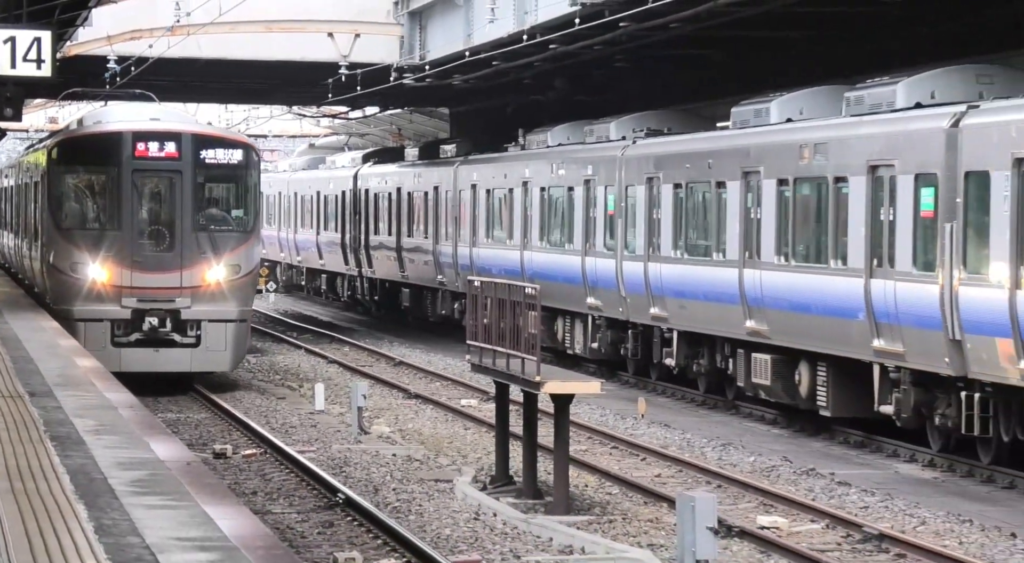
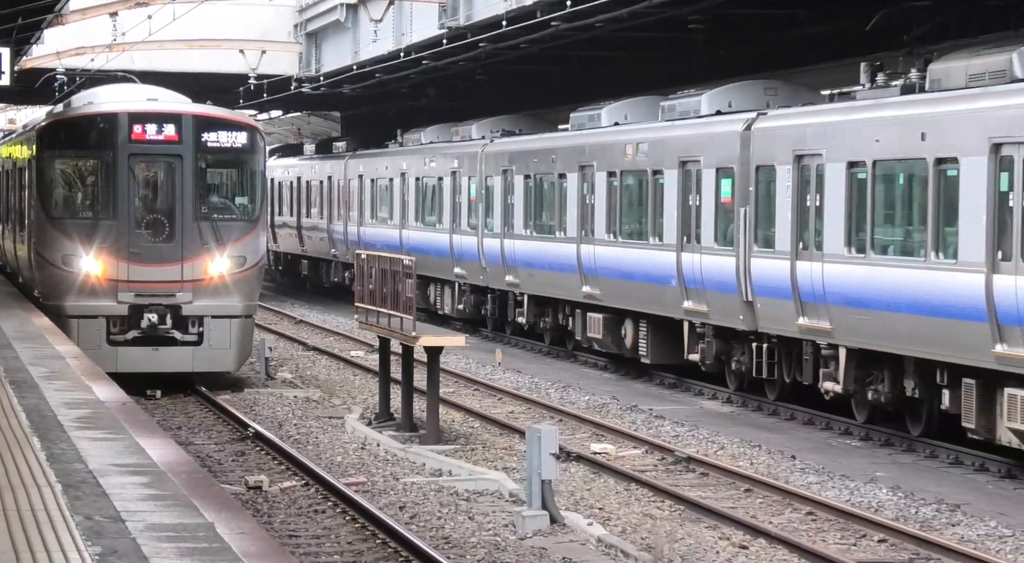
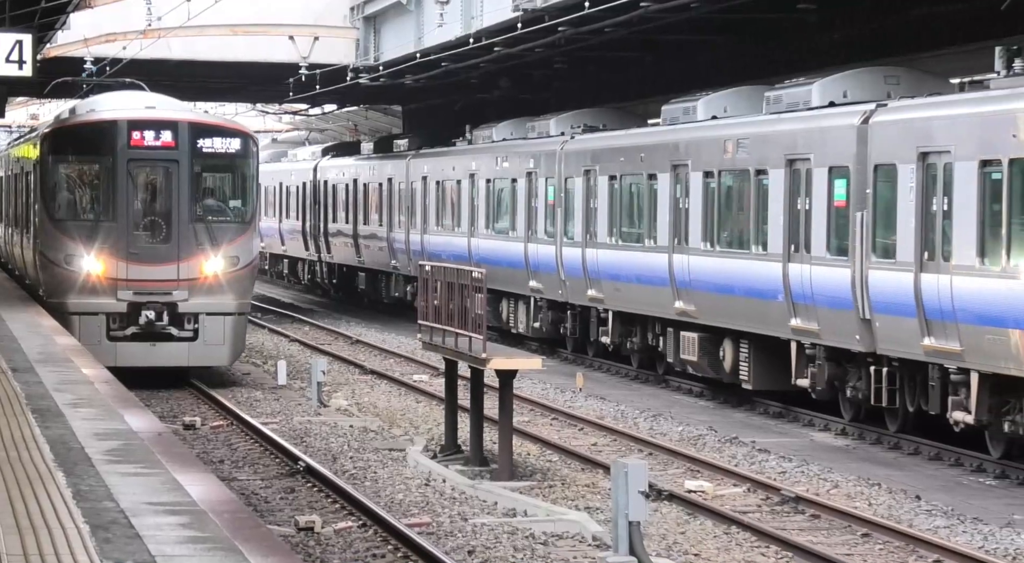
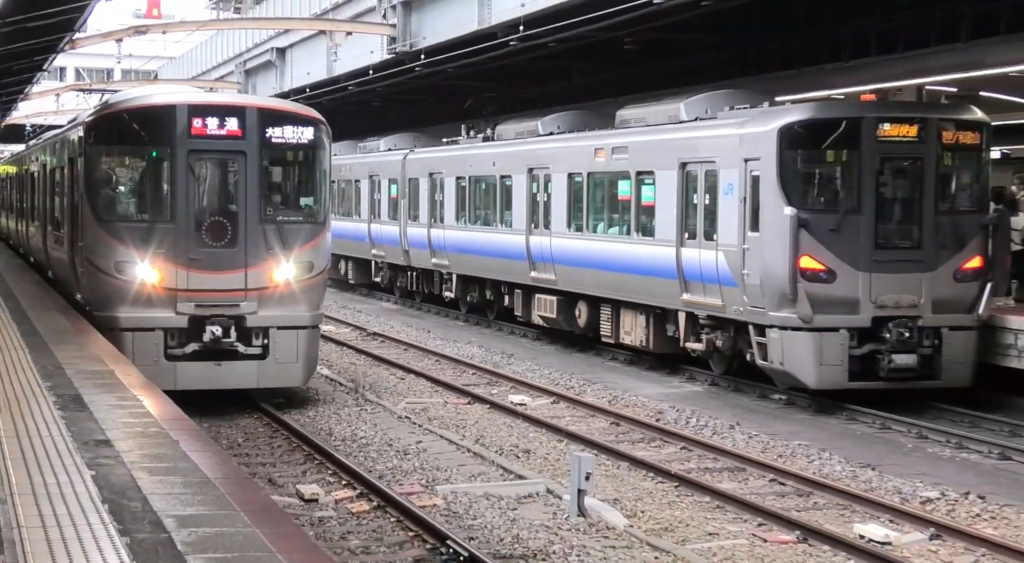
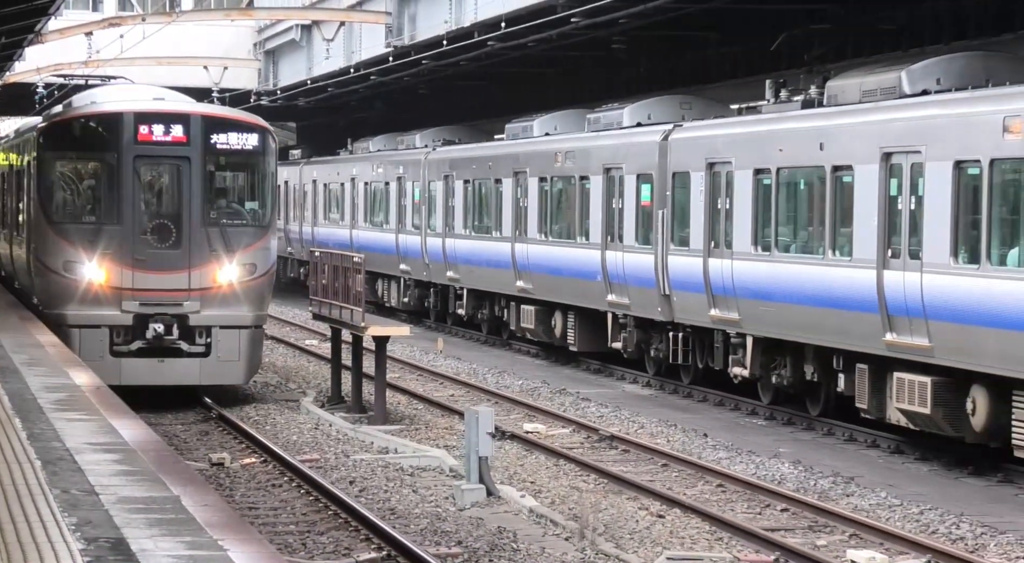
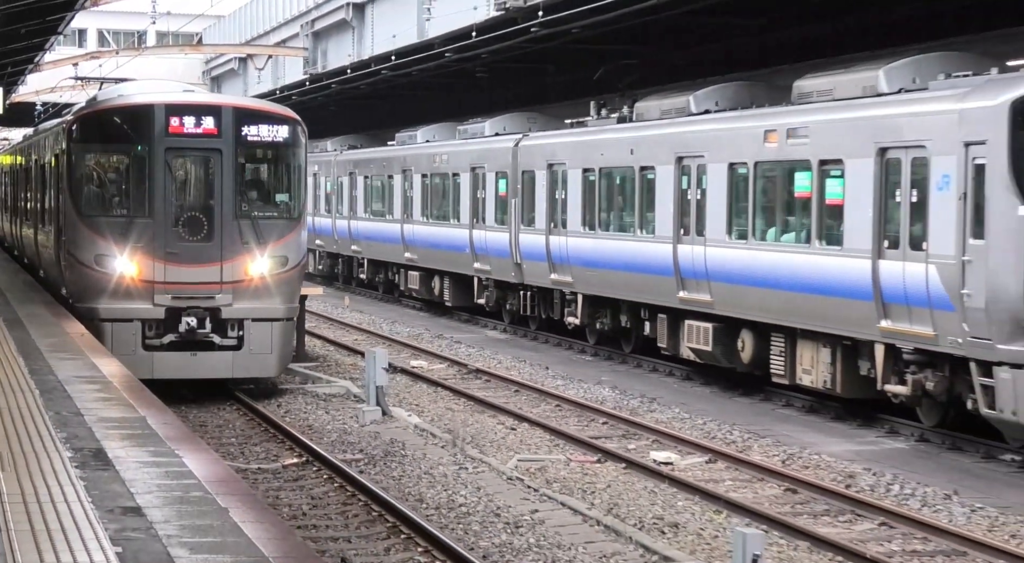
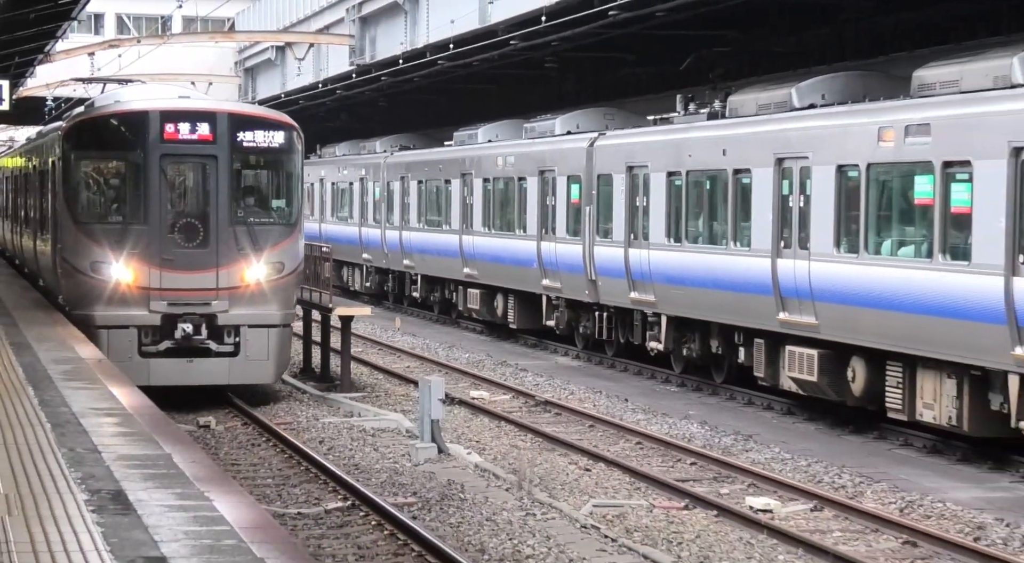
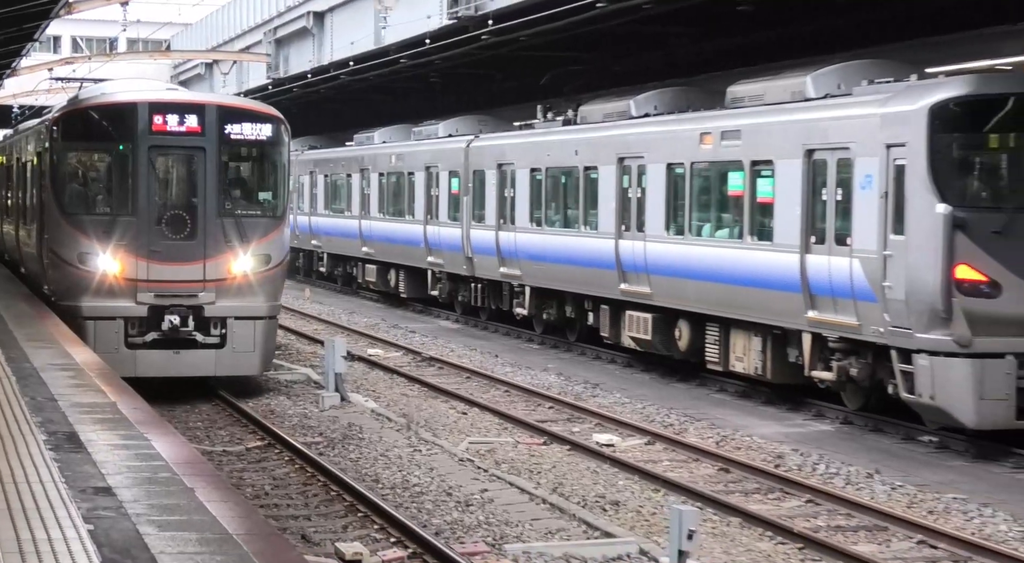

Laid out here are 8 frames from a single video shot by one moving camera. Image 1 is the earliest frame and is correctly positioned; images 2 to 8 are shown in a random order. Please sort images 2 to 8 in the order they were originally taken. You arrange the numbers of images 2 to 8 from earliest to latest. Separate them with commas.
3, 2, 5, 7, 6, 8, 4
